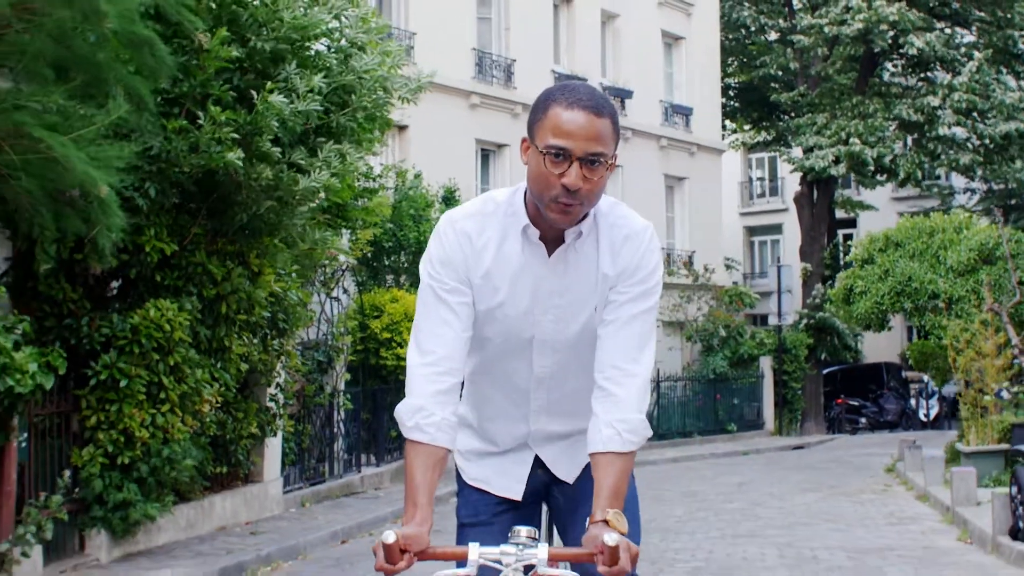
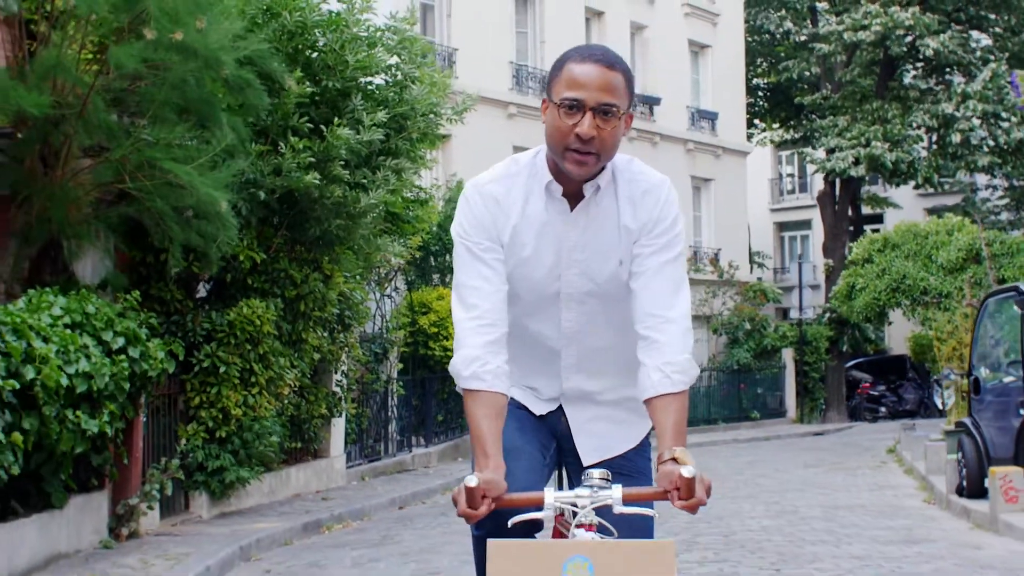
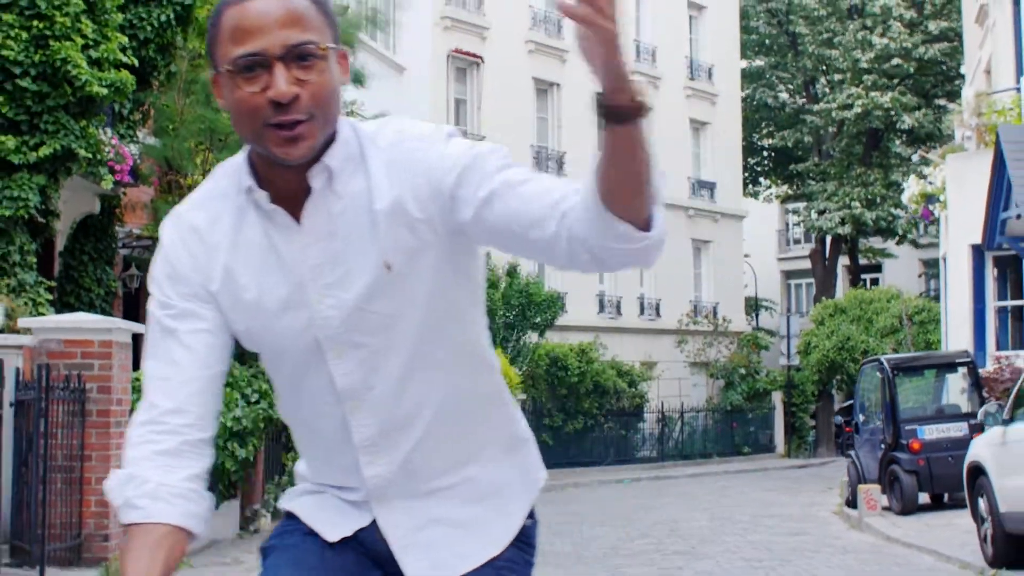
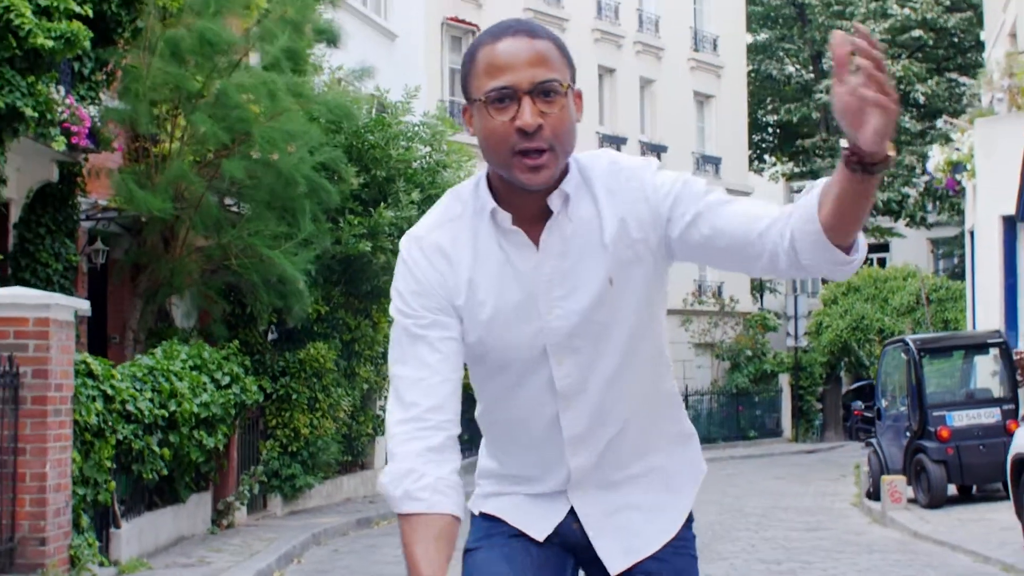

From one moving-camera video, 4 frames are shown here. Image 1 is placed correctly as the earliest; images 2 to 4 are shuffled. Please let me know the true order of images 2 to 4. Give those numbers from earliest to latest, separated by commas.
2, 4, 3
